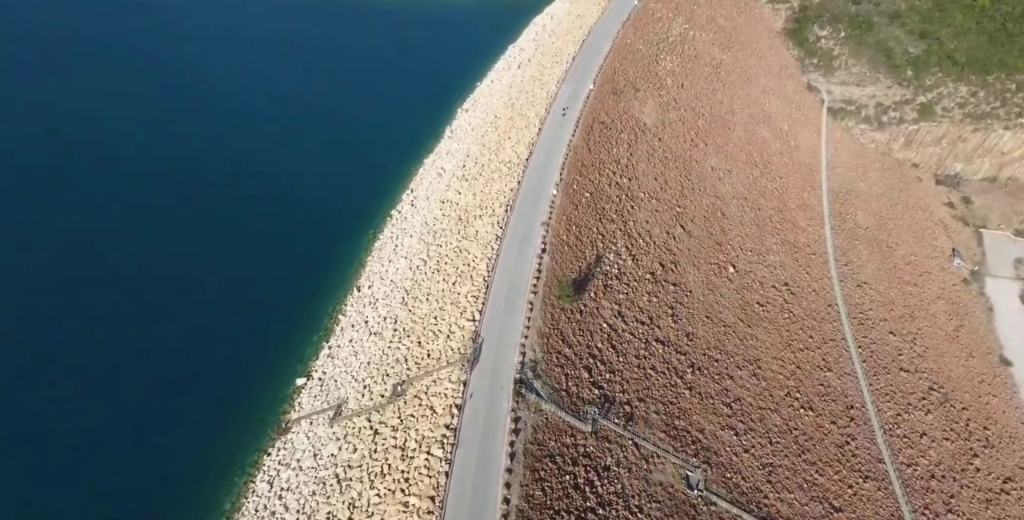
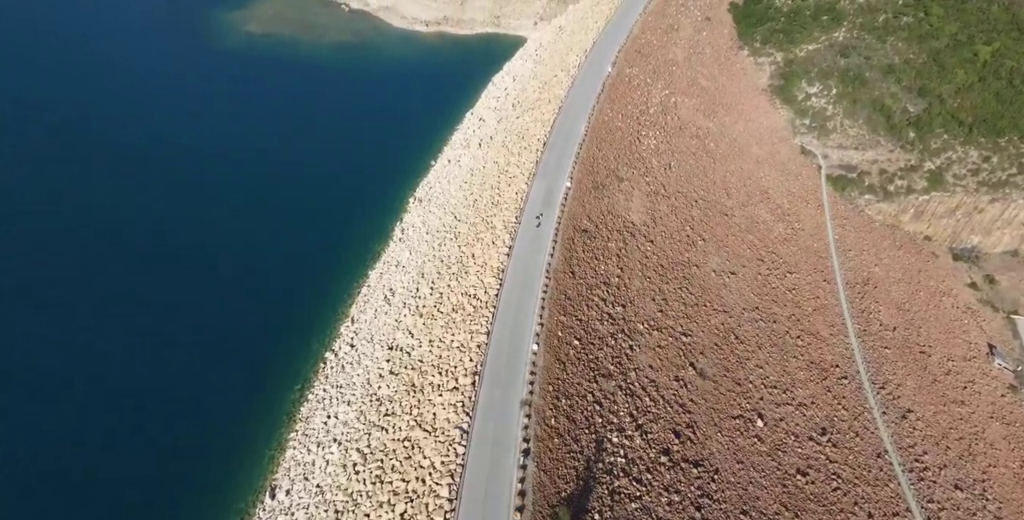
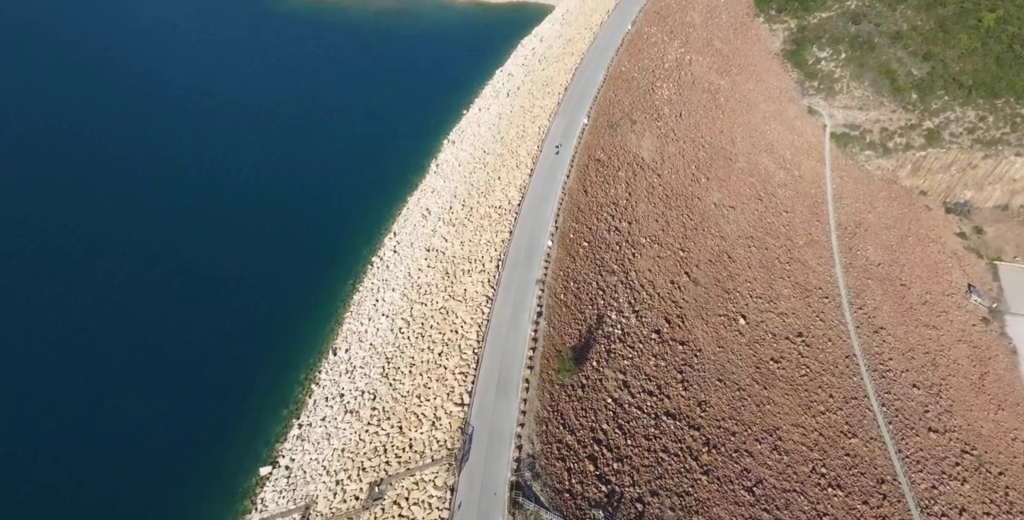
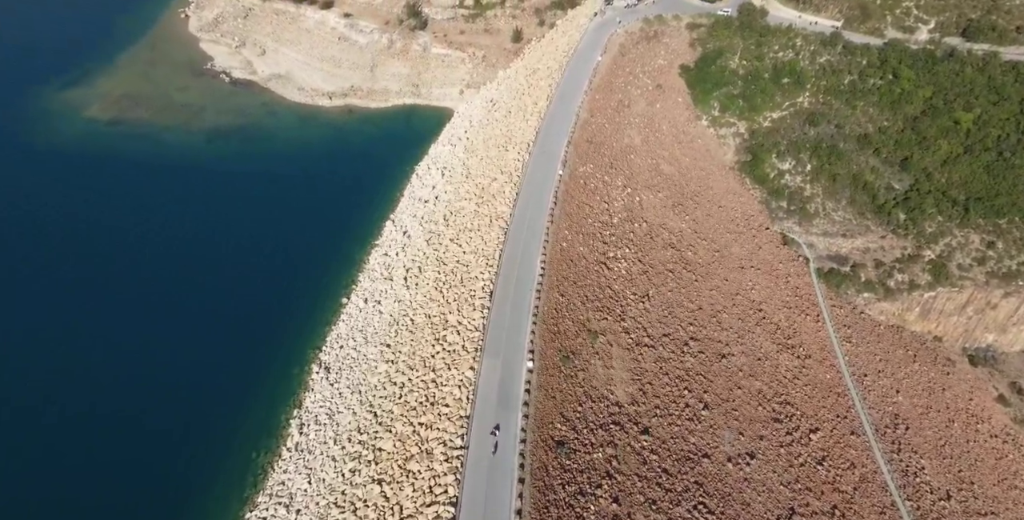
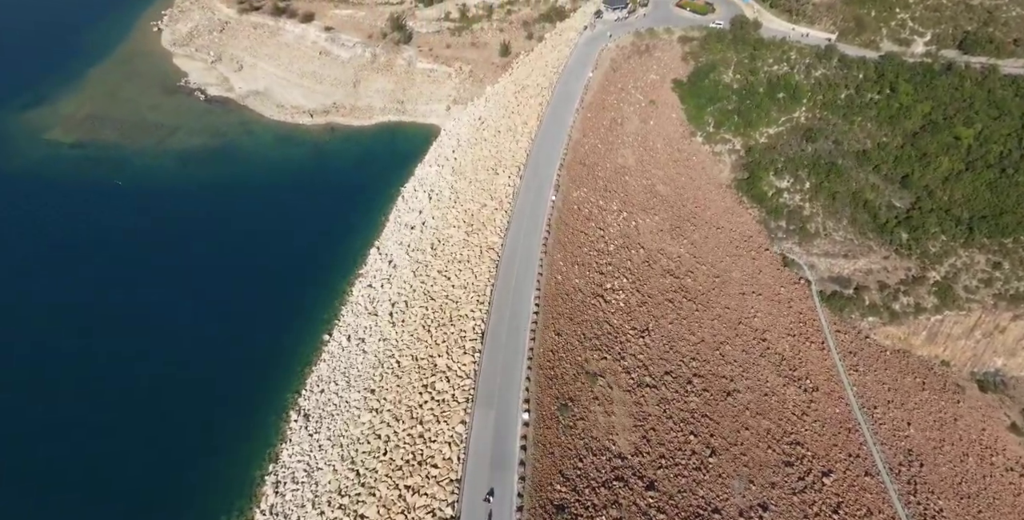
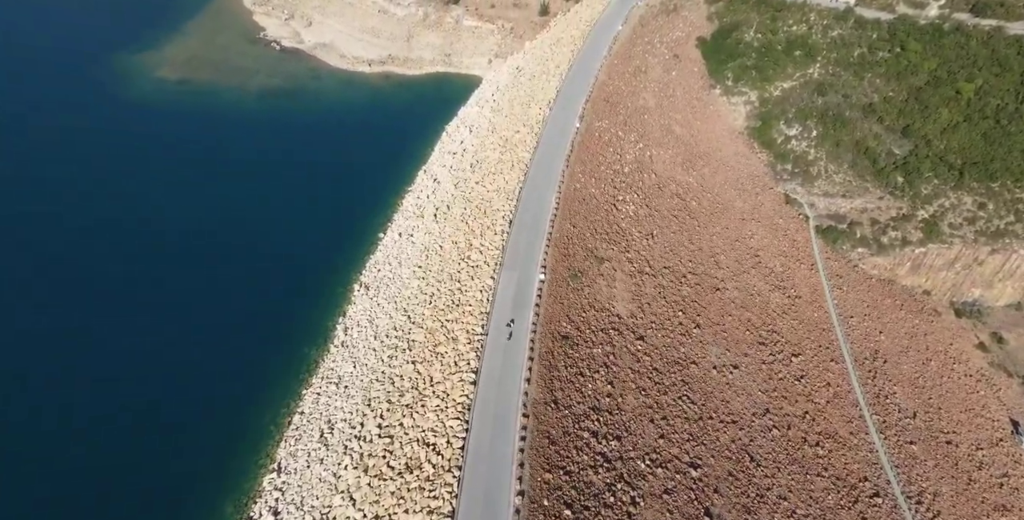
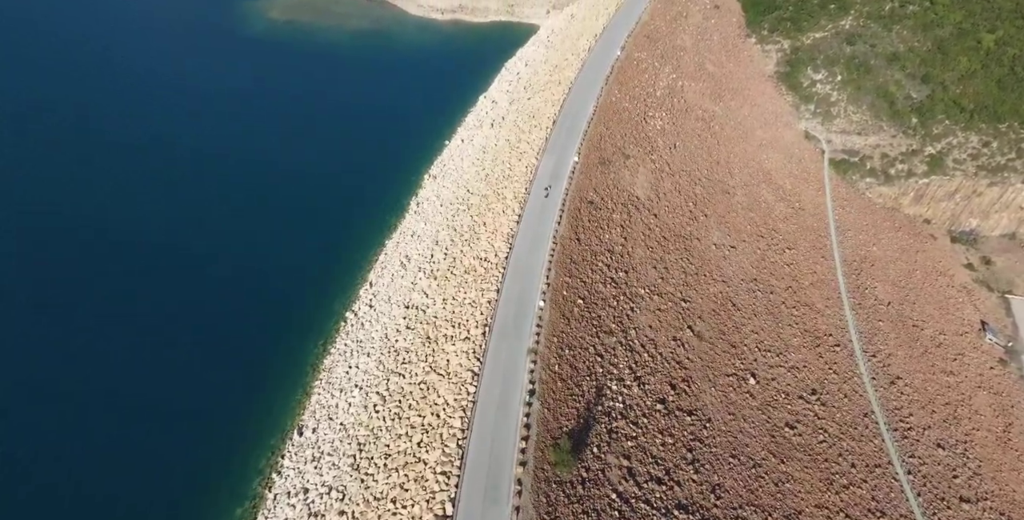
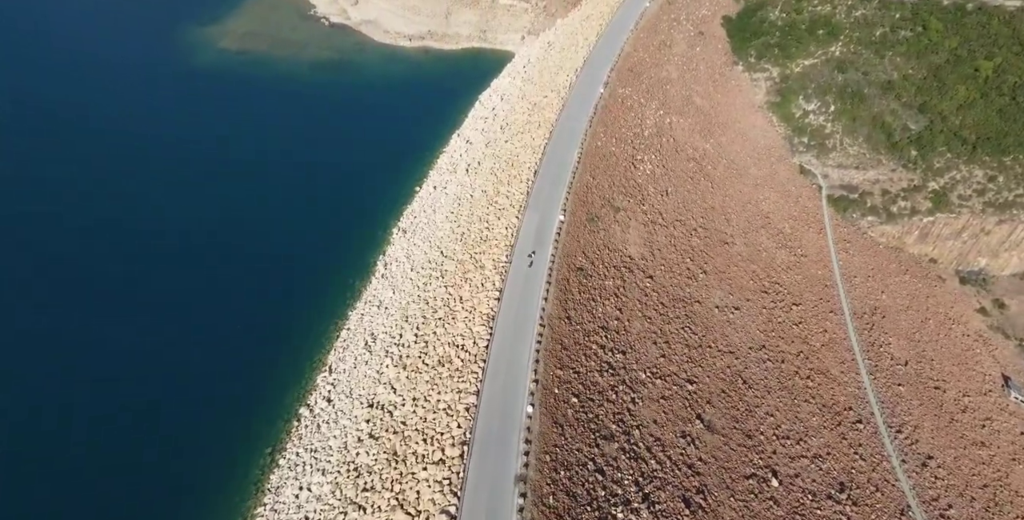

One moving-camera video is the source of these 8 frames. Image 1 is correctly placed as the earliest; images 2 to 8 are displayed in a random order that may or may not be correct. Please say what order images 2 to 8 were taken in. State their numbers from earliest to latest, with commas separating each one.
3, 7, 2, 8, 6, 4, 5
